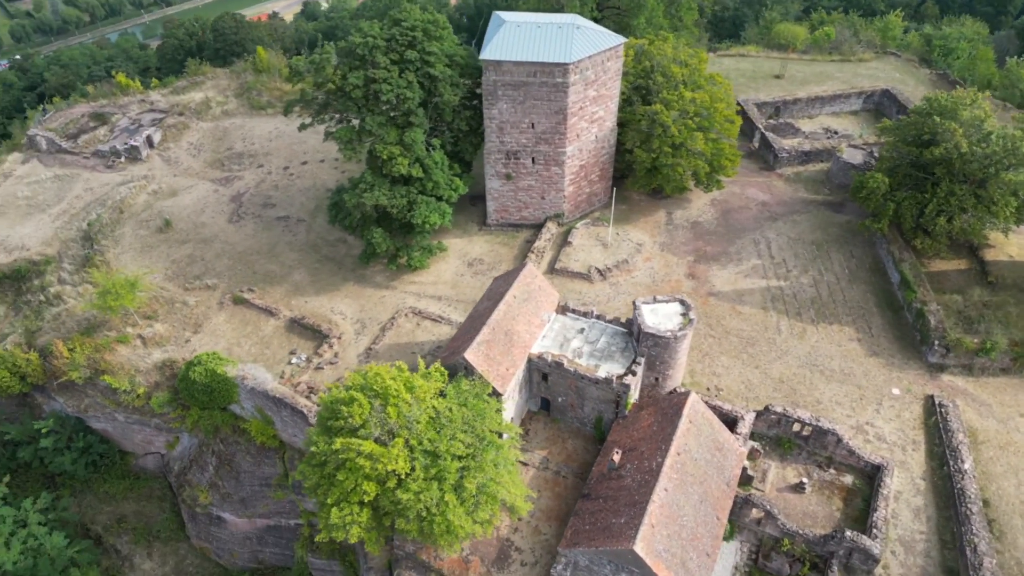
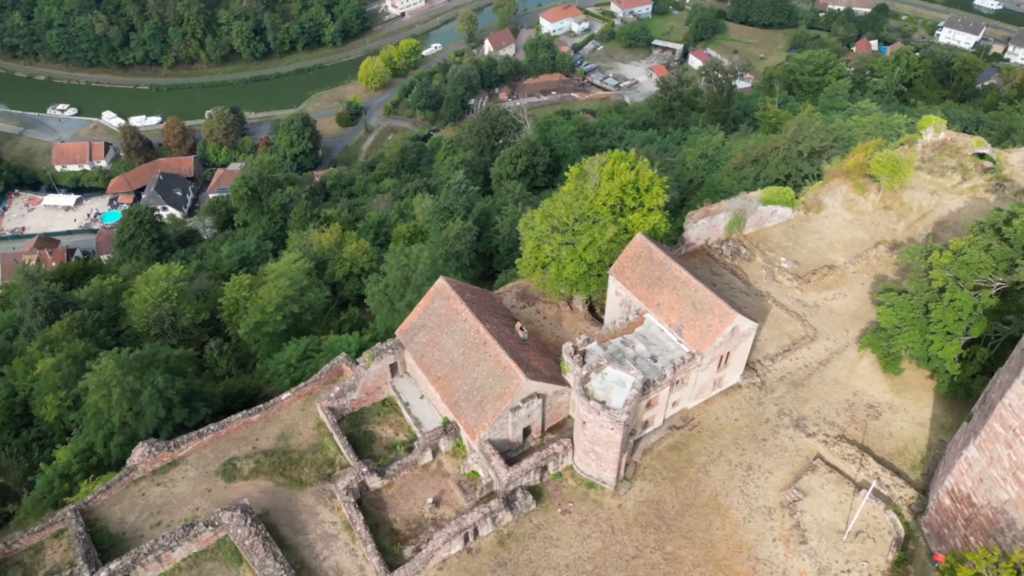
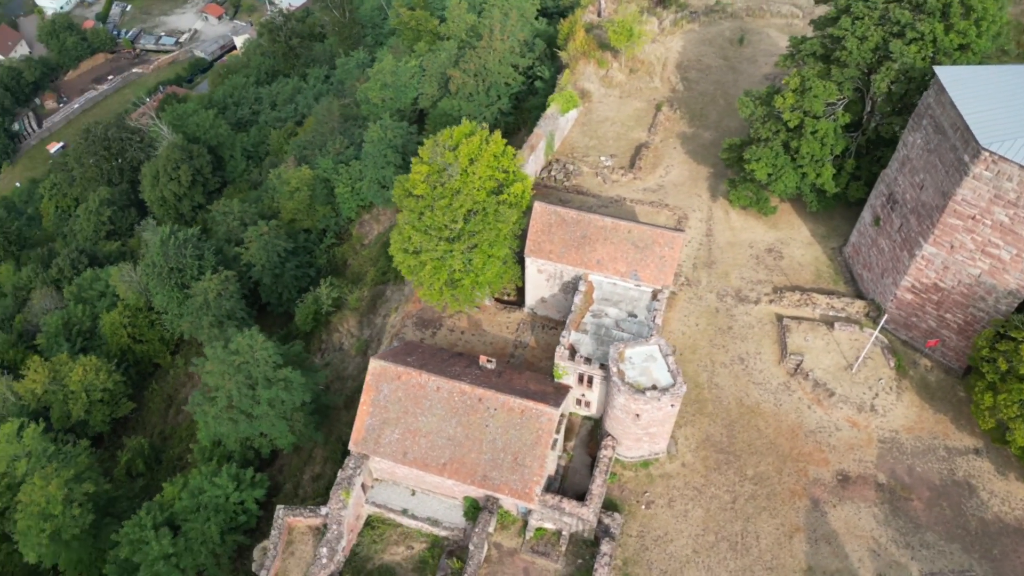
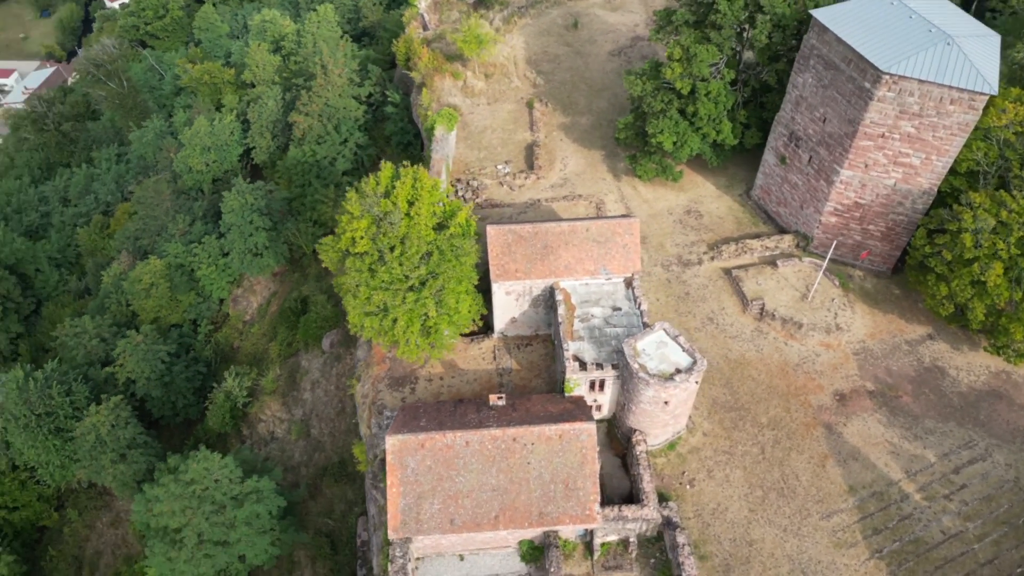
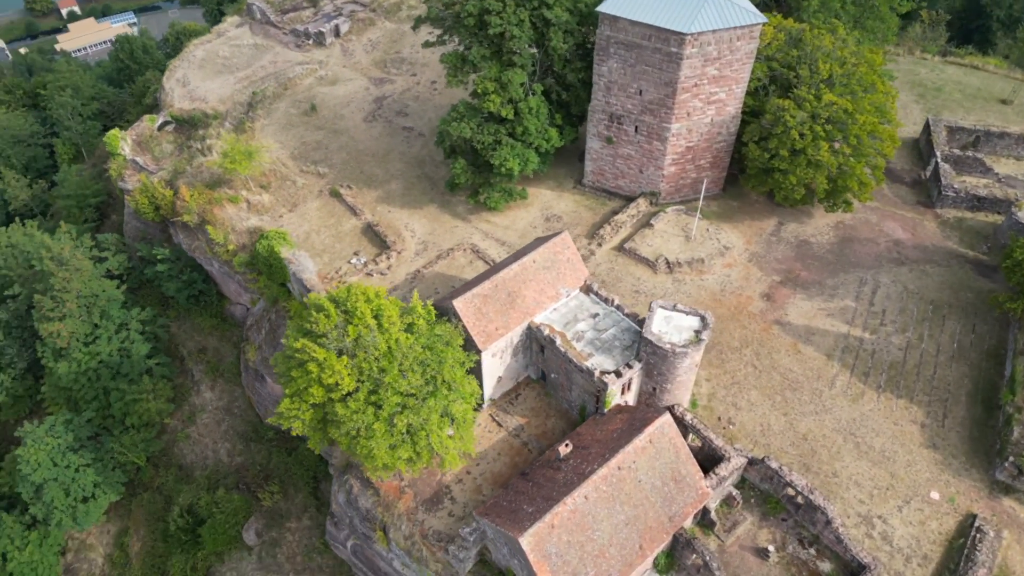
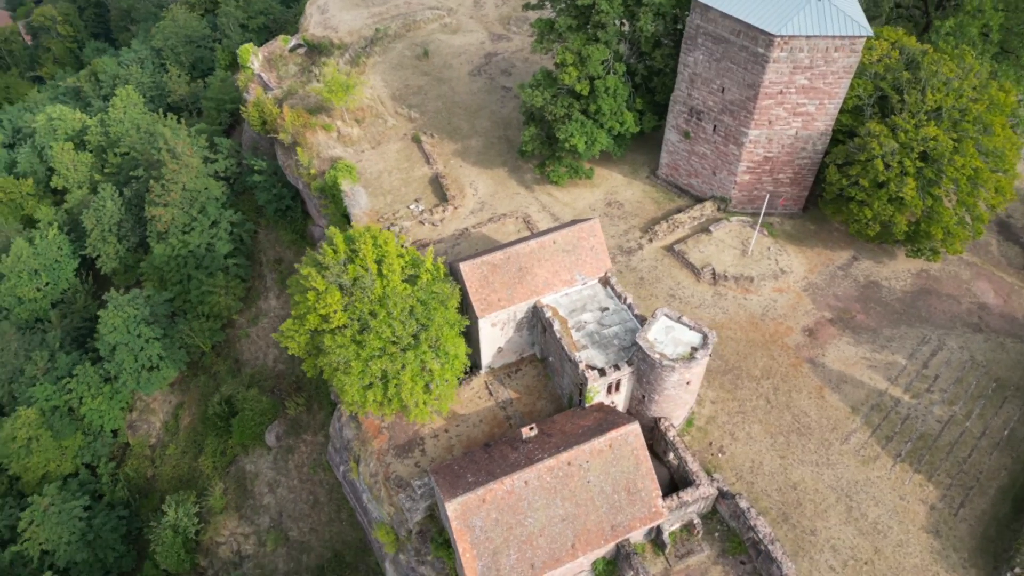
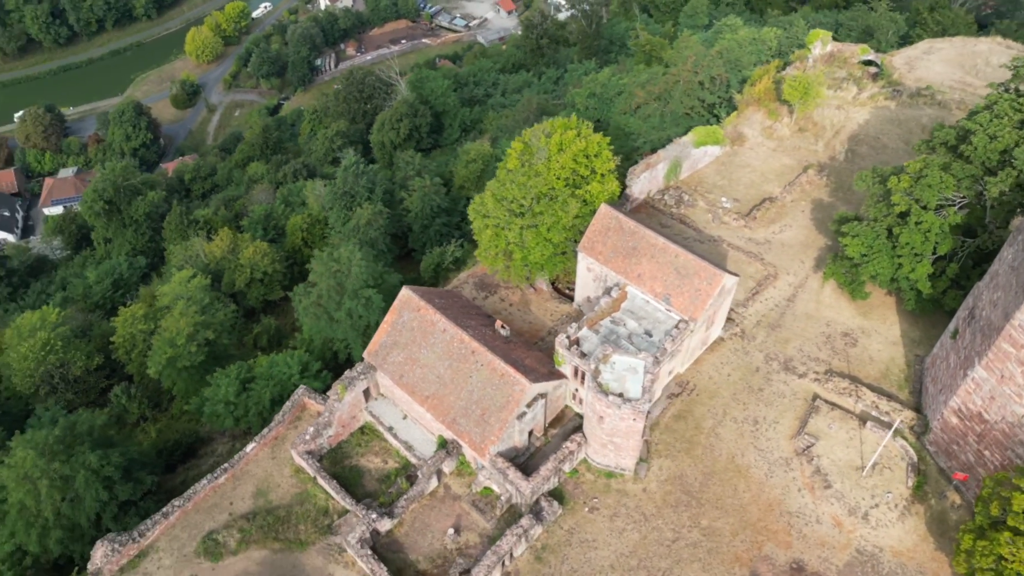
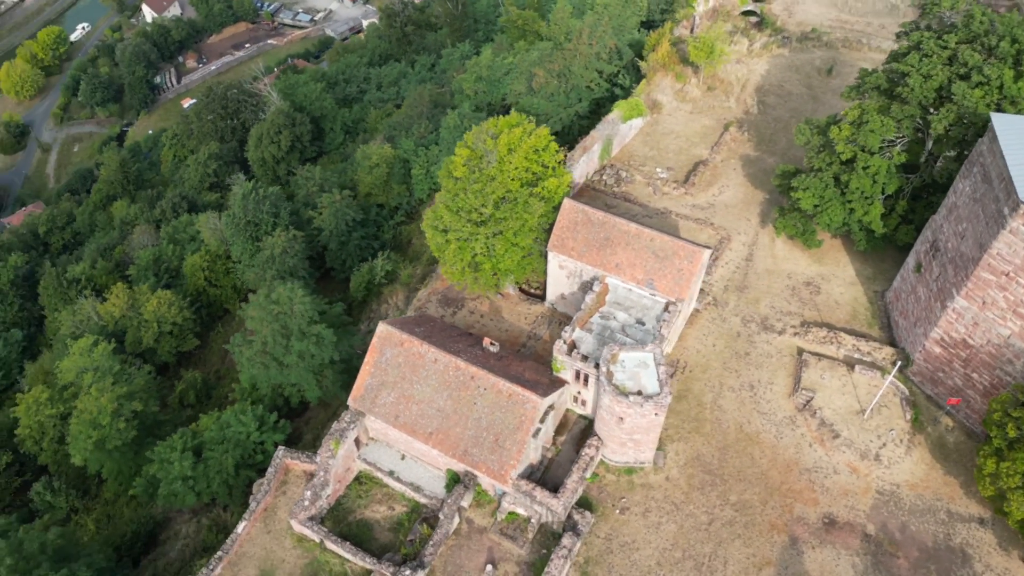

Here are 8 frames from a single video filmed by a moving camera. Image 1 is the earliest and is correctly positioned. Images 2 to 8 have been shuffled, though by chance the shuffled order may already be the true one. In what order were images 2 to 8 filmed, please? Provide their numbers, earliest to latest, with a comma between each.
5, 6, 4, 3, 8, 7, 2
